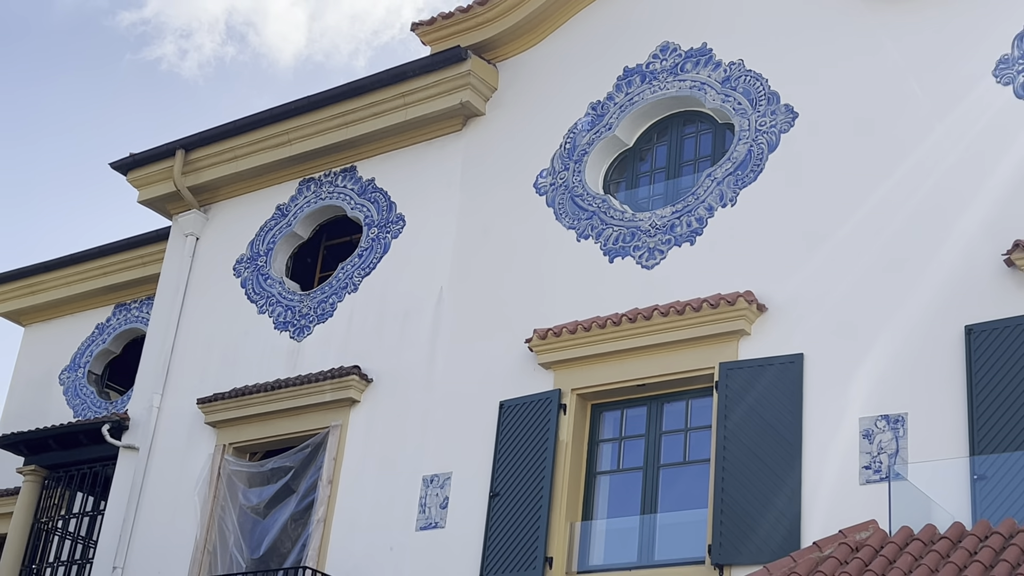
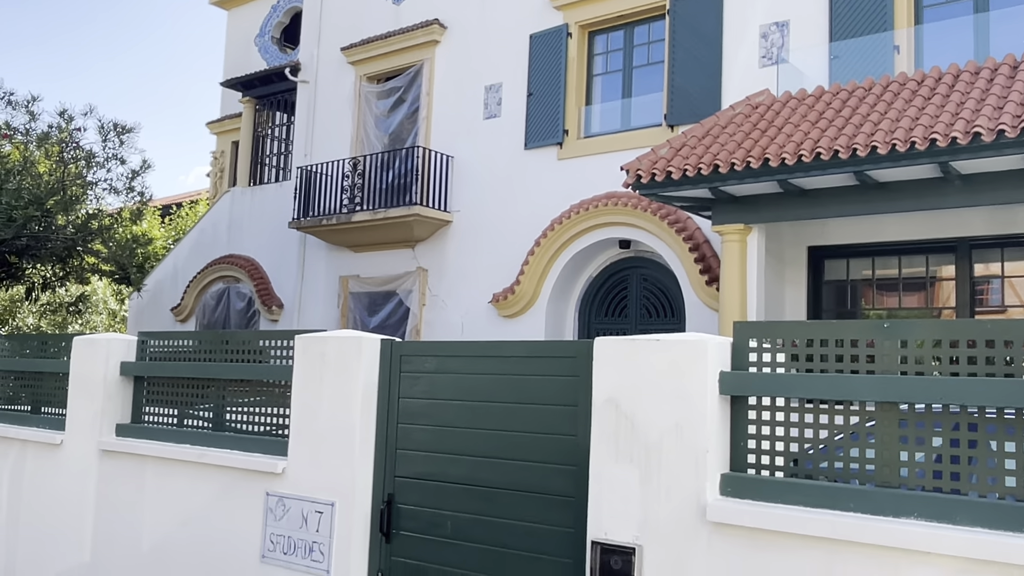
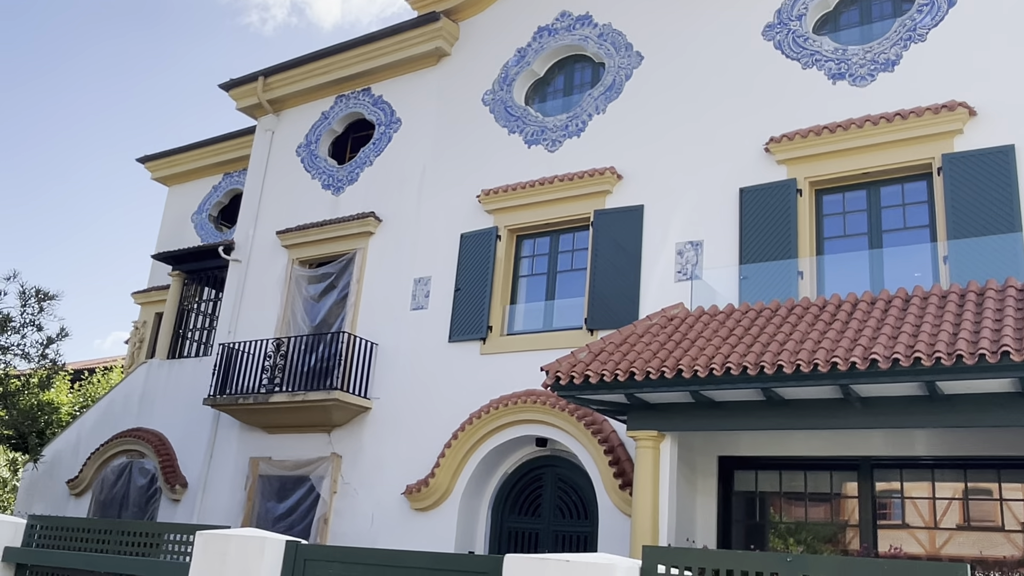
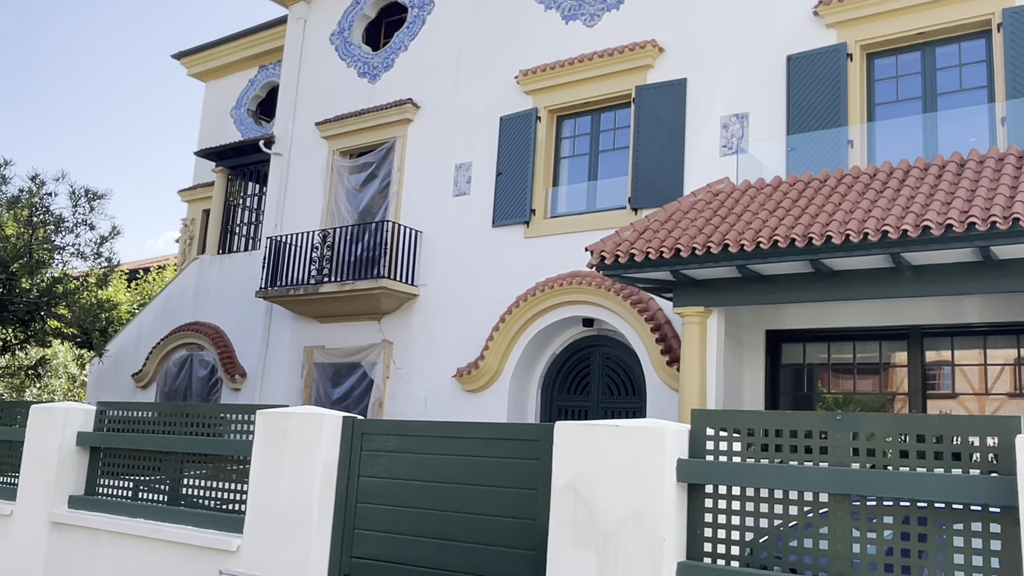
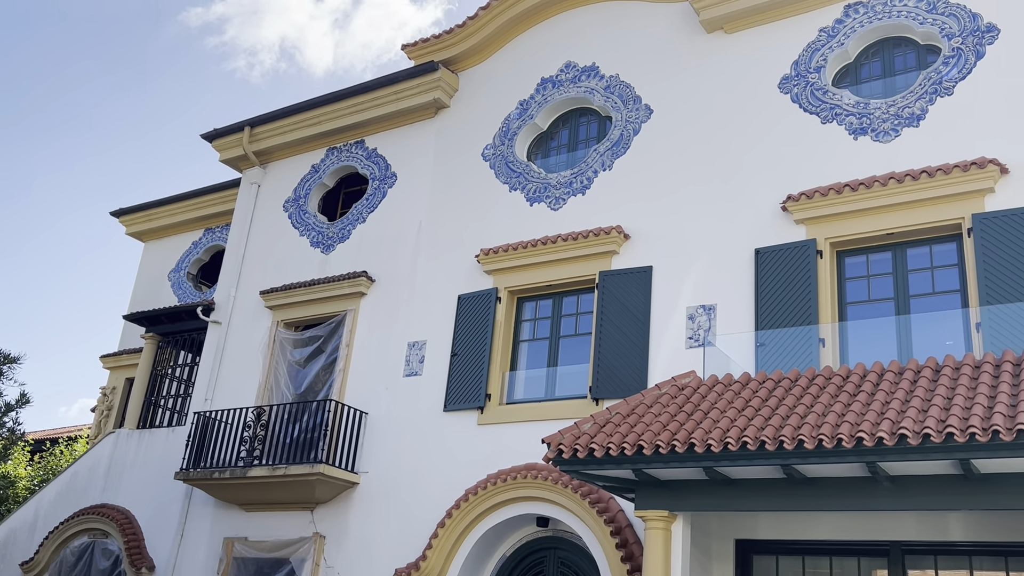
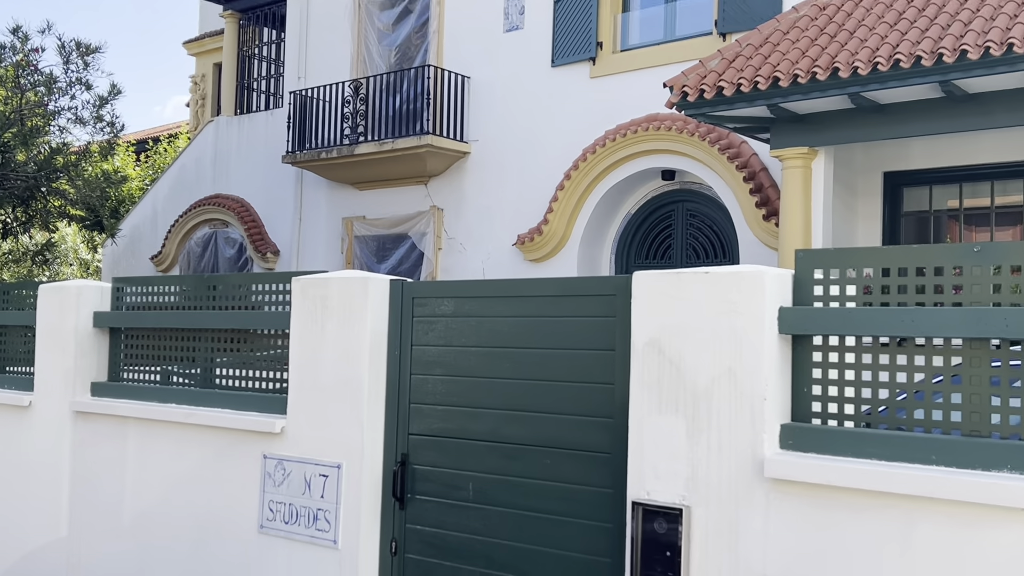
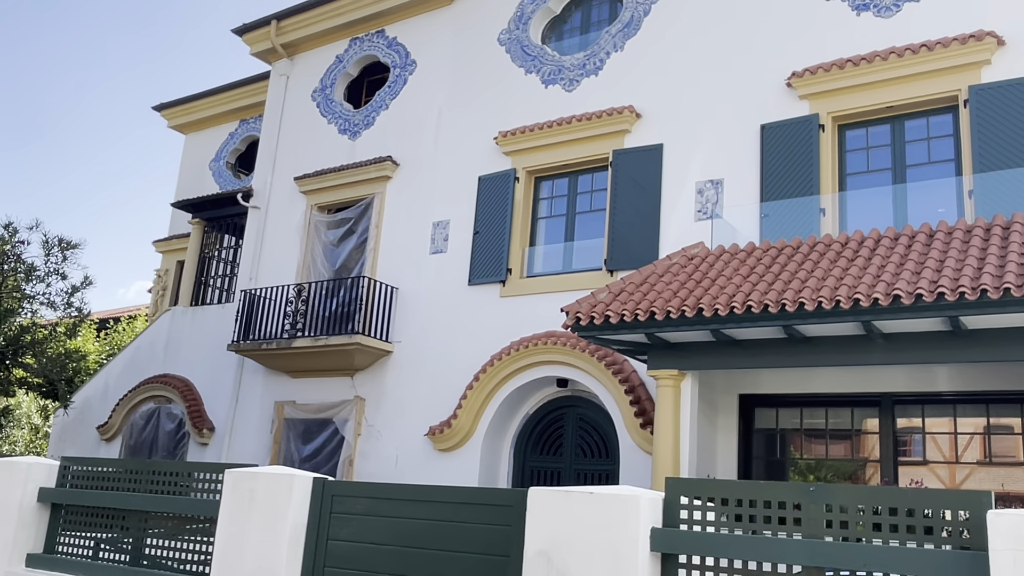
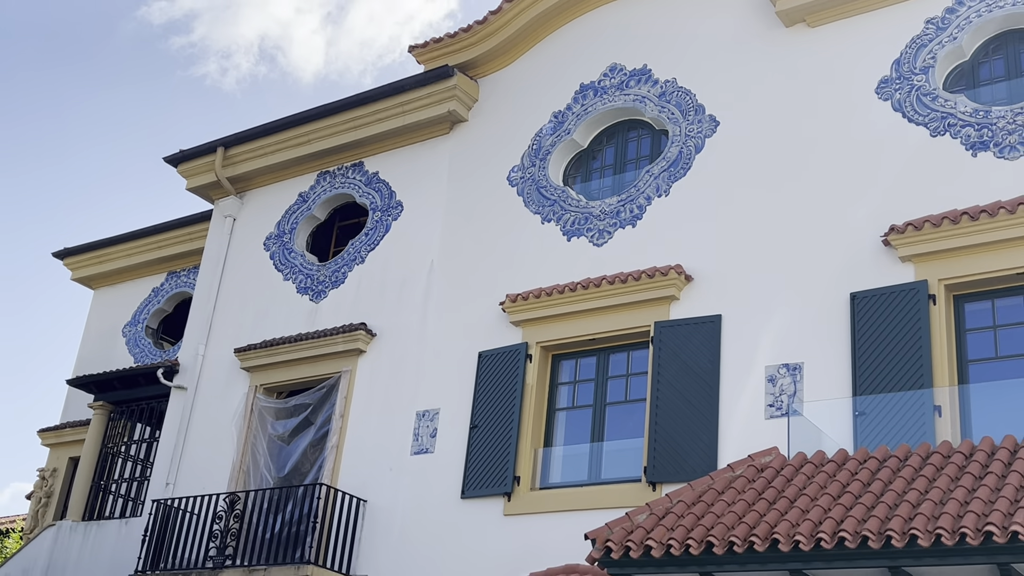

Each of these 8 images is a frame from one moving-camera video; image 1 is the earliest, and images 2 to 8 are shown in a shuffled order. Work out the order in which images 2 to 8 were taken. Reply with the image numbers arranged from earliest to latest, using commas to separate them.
8, 5, 3, 7, 4, 2, 6
